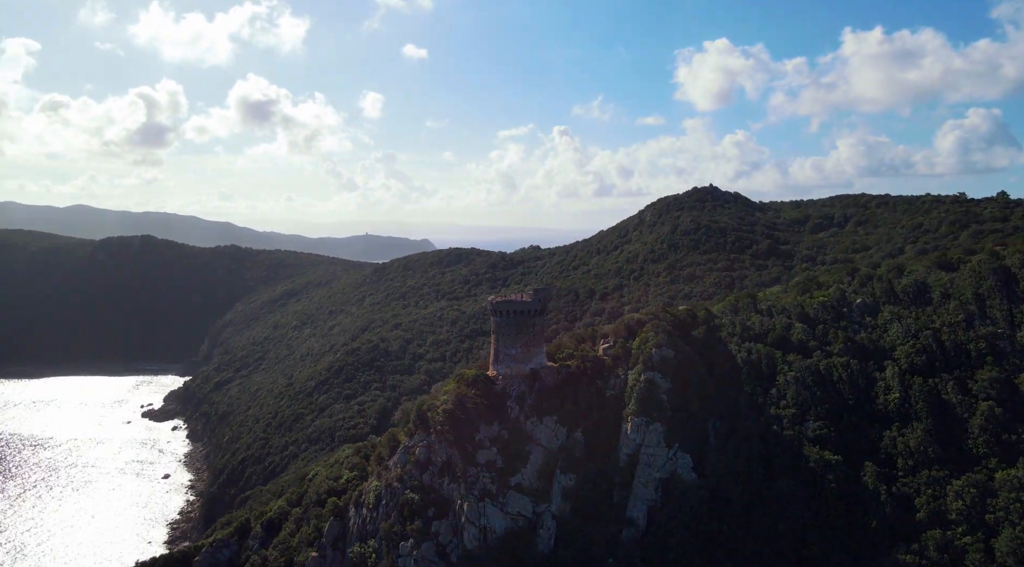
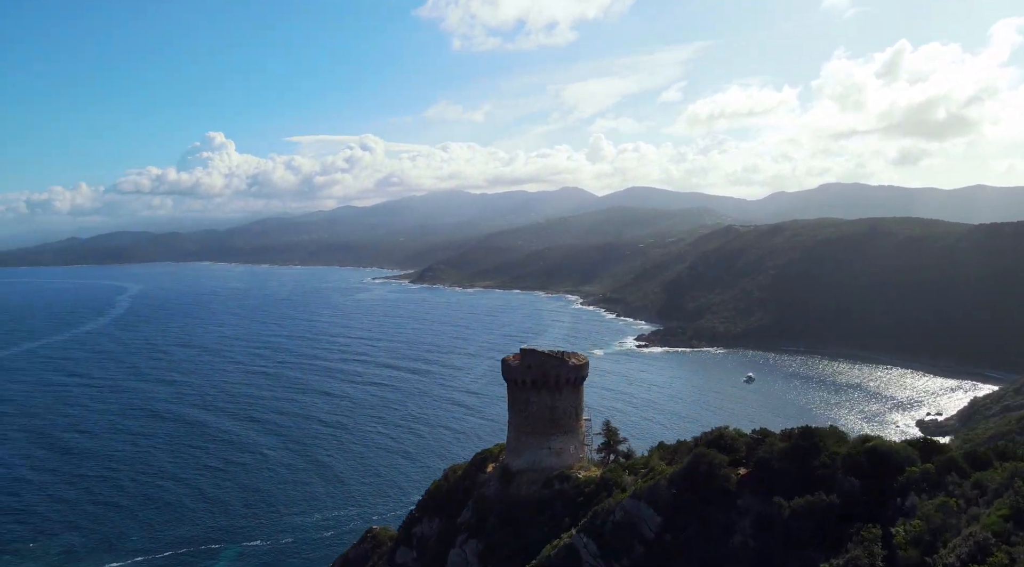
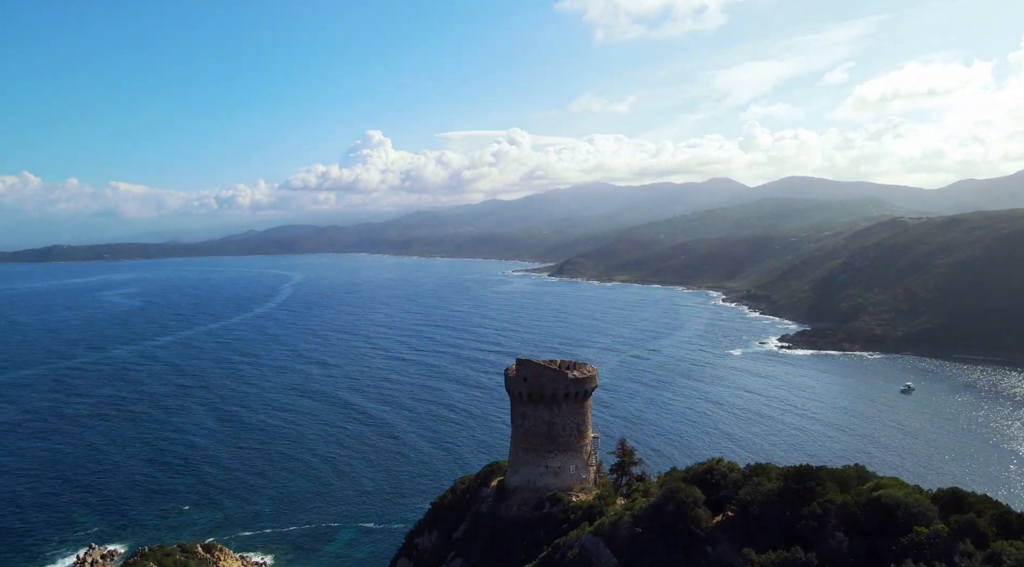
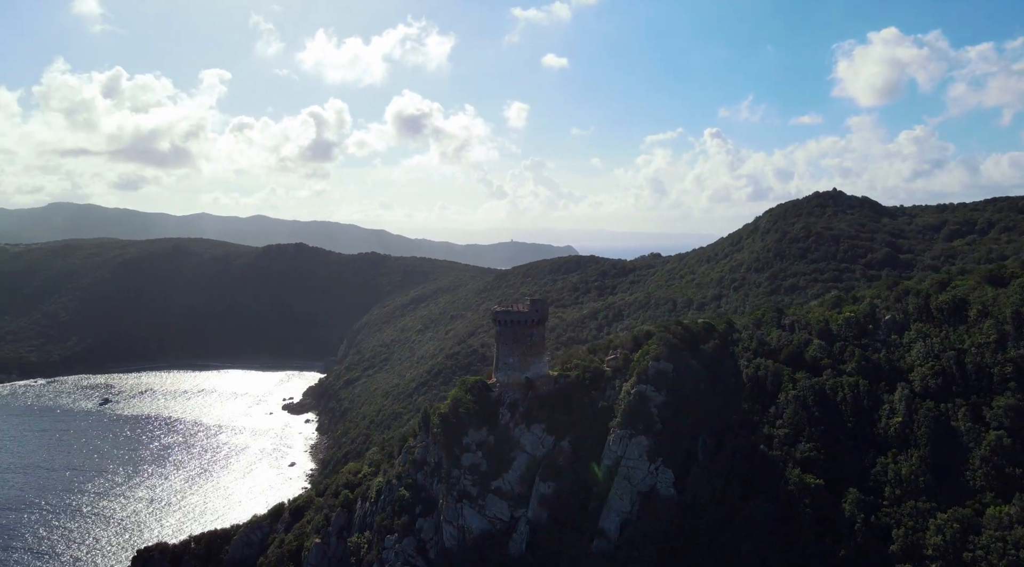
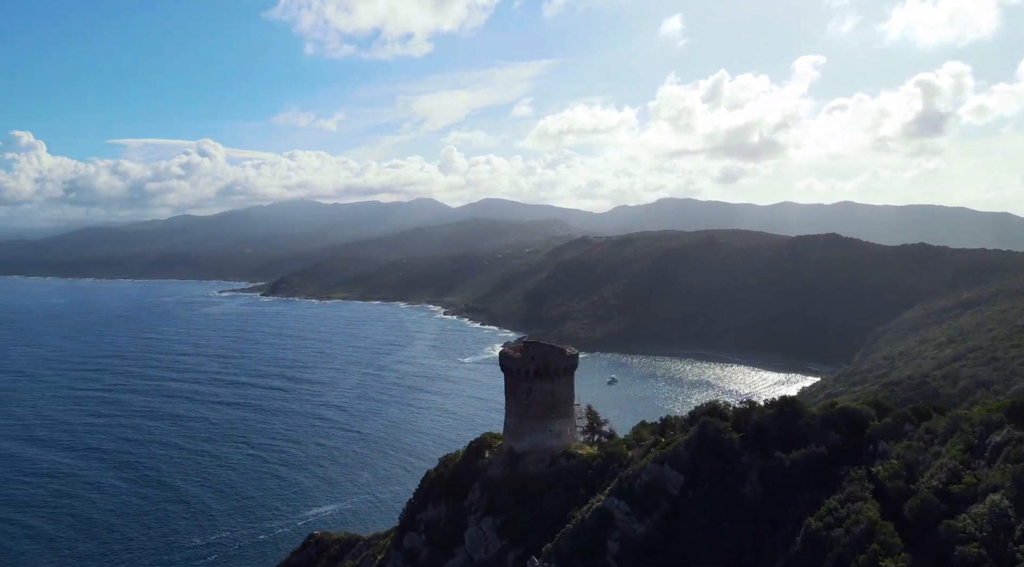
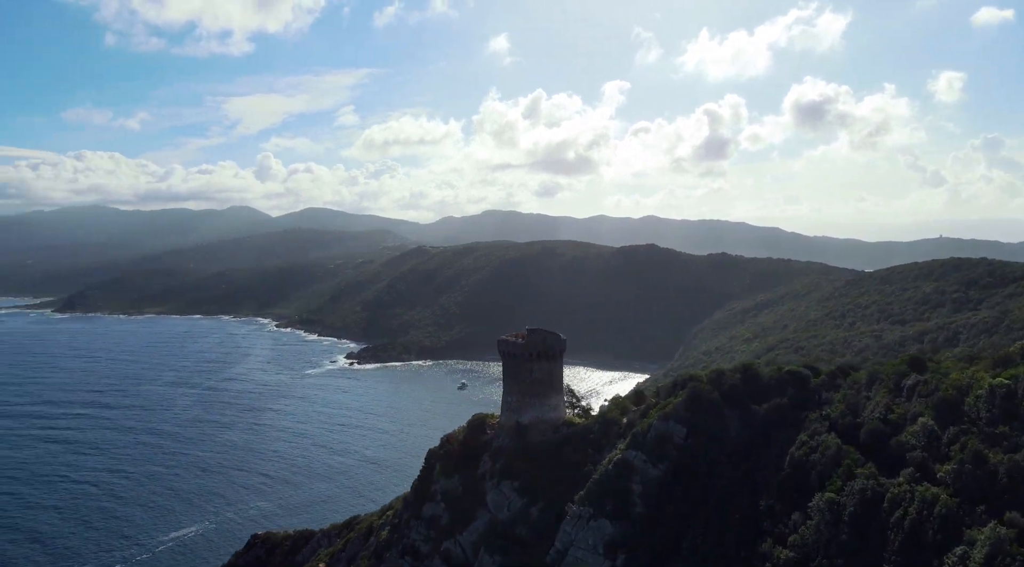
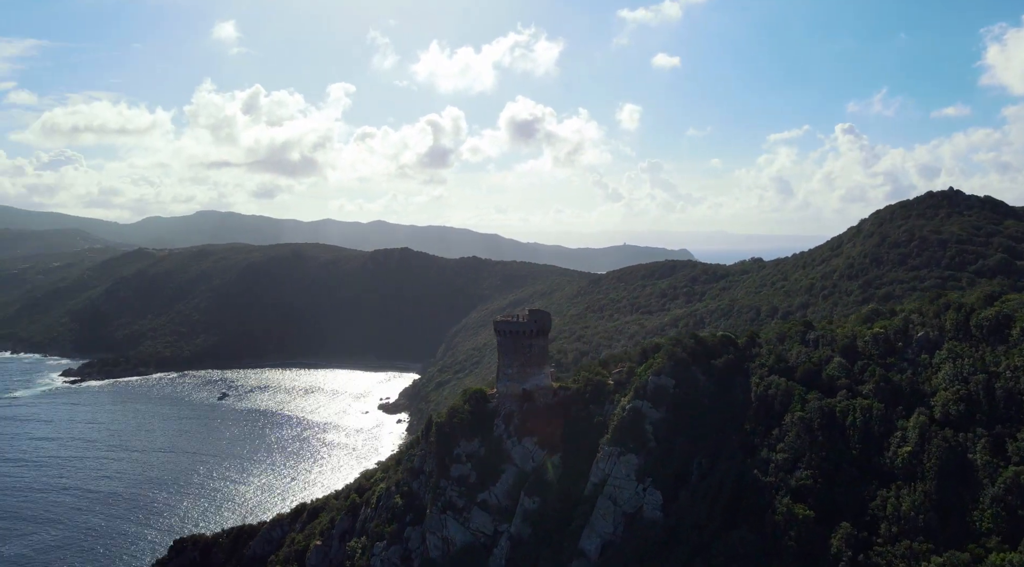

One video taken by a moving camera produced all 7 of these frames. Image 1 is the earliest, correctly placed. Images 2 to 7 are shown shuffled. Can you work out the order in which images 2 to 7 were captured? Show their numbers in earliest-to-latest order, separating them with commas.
4, 7, 6, 5, 2, 3
